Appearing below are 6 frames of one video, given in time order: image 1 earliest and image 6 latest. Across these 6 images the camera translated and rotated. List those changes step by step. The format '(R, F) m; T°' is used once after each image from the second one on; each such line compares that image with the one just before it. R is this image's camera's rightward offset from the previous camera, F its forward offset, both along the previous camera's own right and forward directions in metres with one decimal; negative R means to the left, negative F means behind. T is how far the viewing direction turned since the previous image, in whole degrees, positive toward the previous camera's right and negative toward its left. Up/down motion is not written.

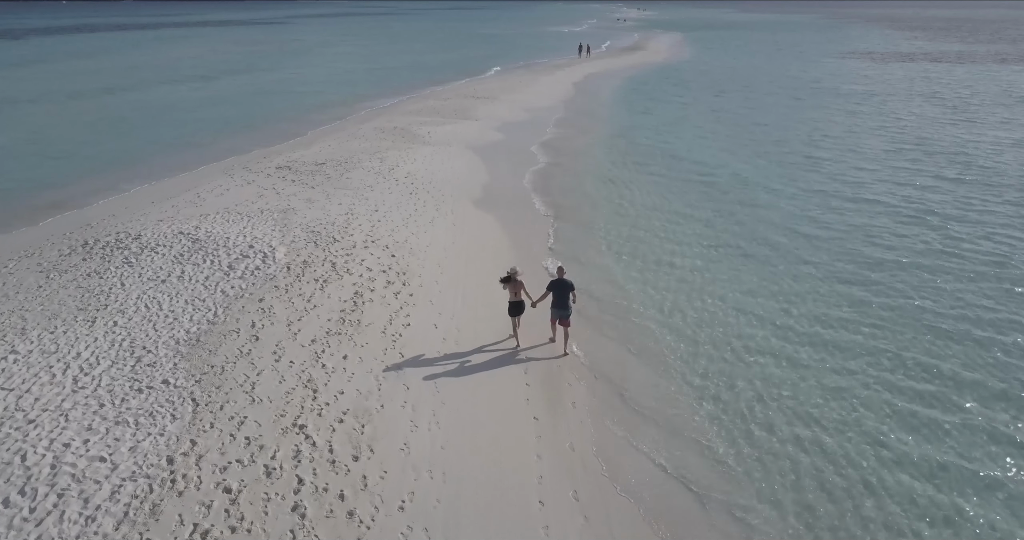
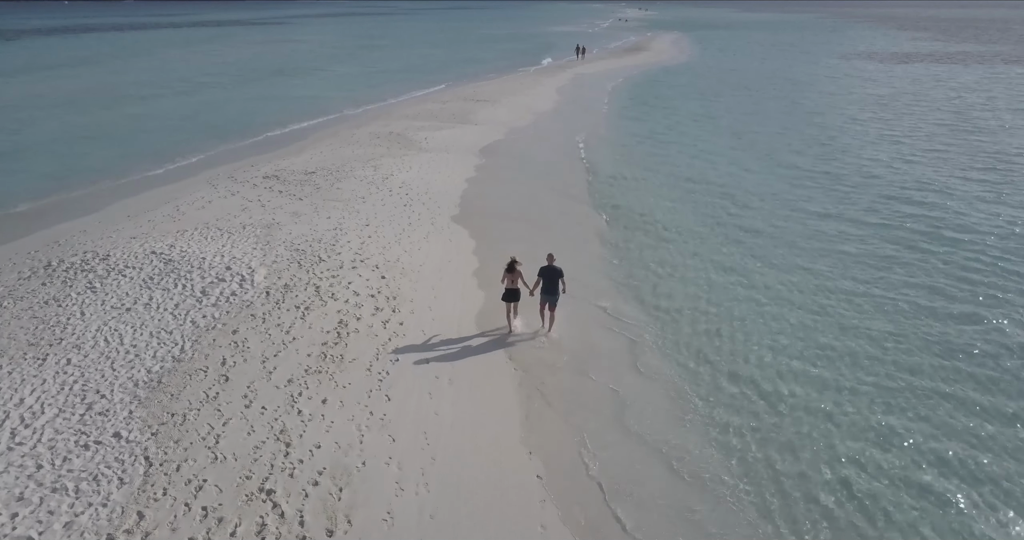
(0.0, +1.1) m; 0°
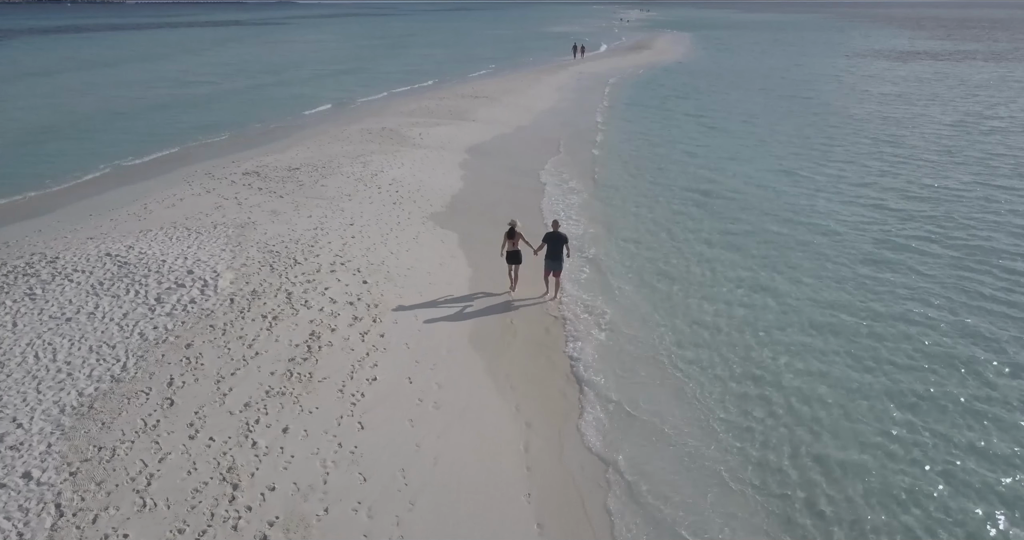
(+0.1, +1.4) m; 0°
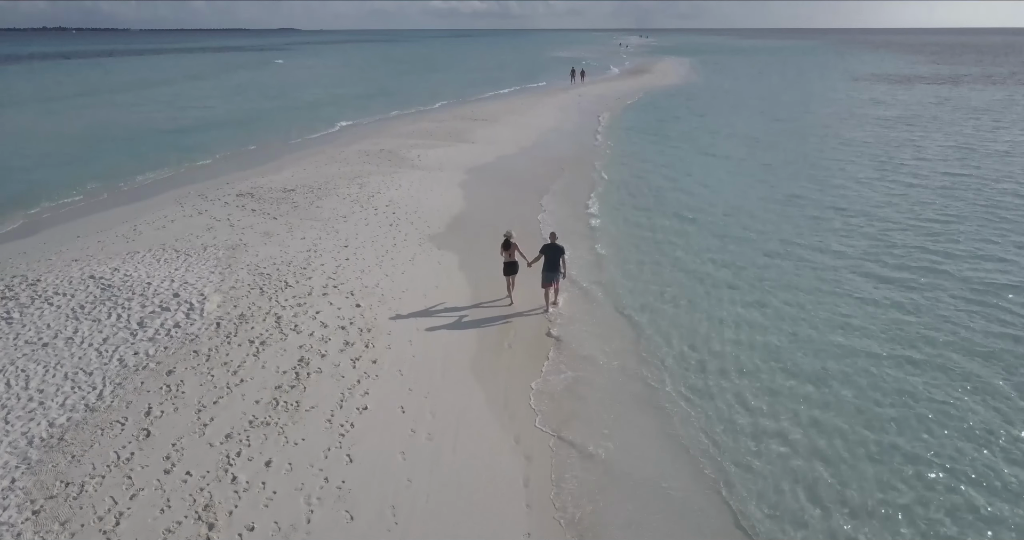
(0.0, +0.4) m; 0°
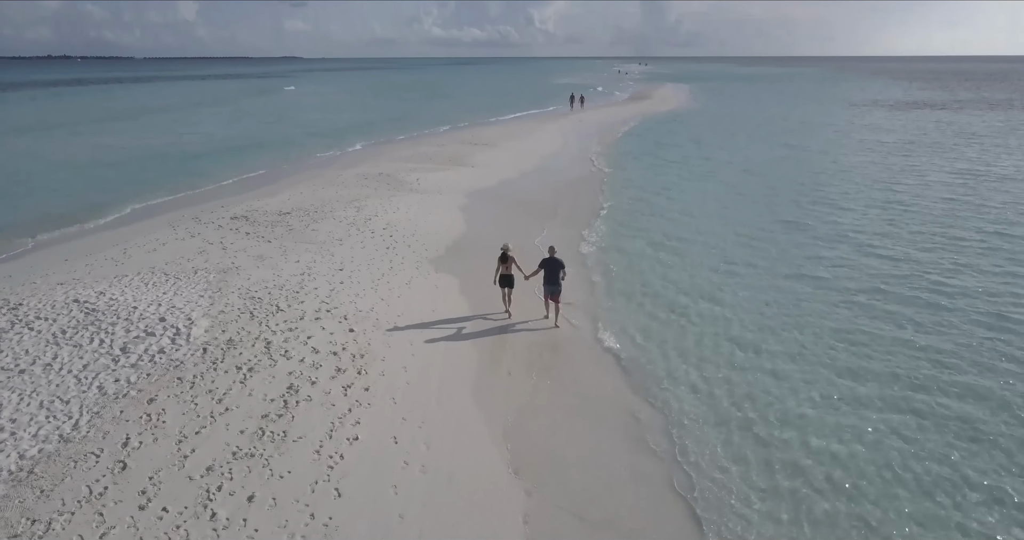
(0.0, +0.3) m; 0°
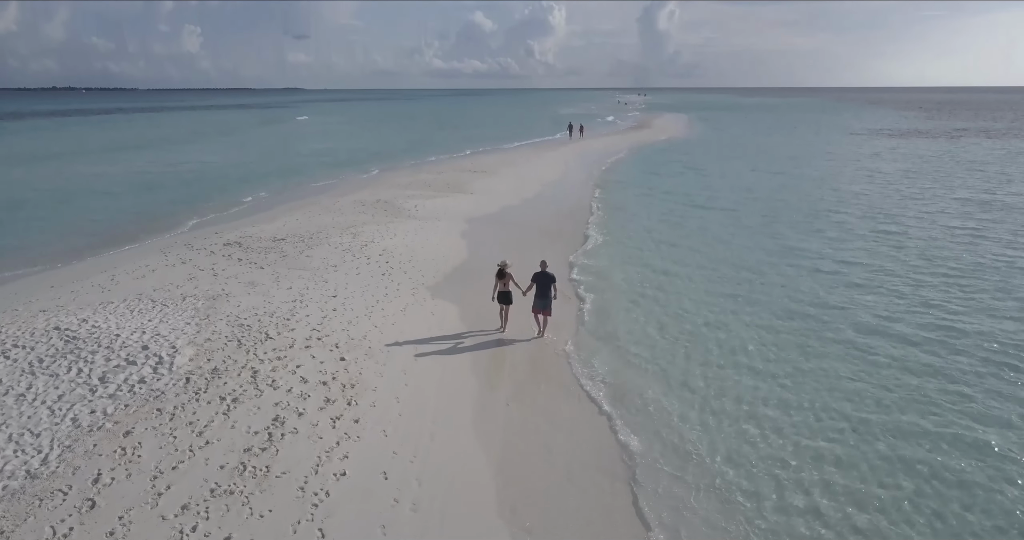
(0.0, +0.3) m; 0°
